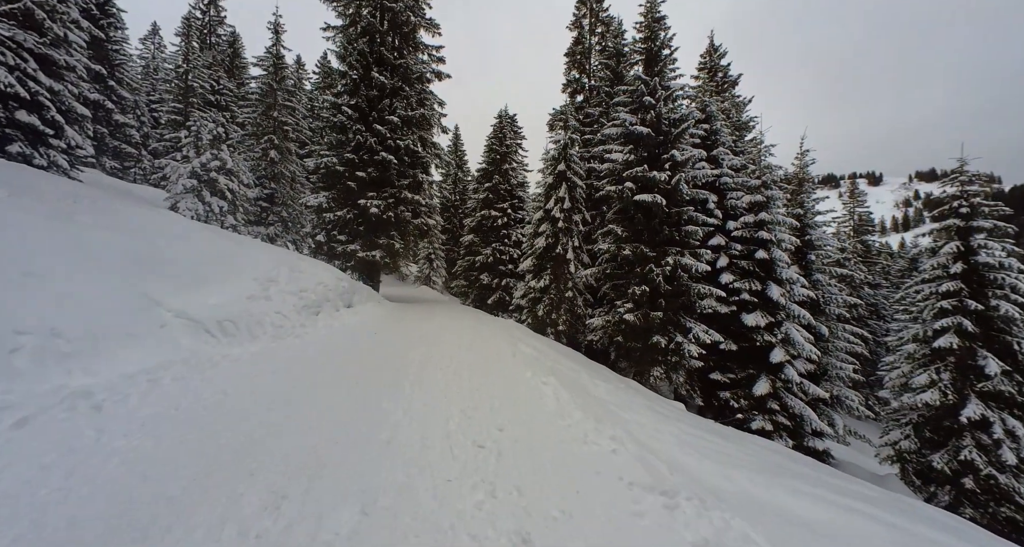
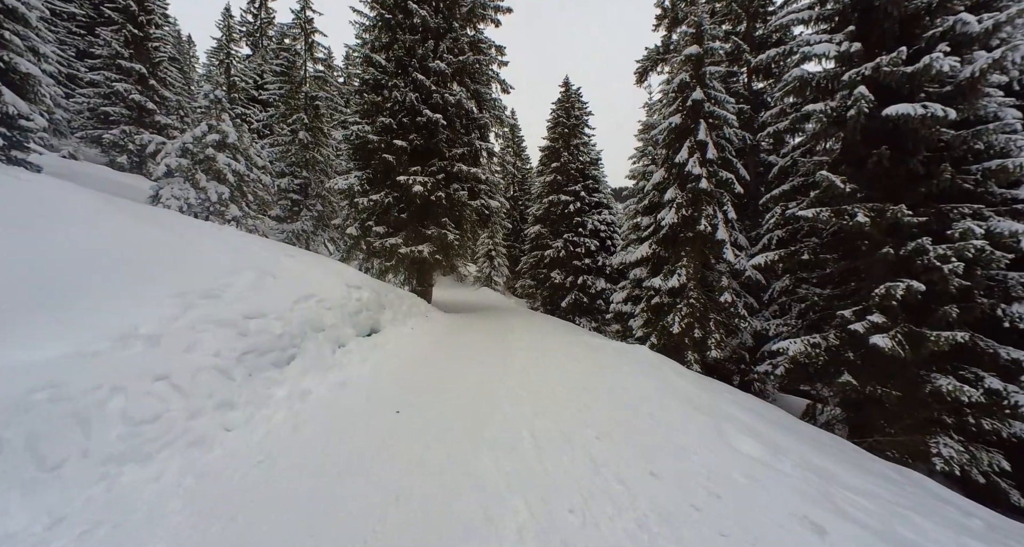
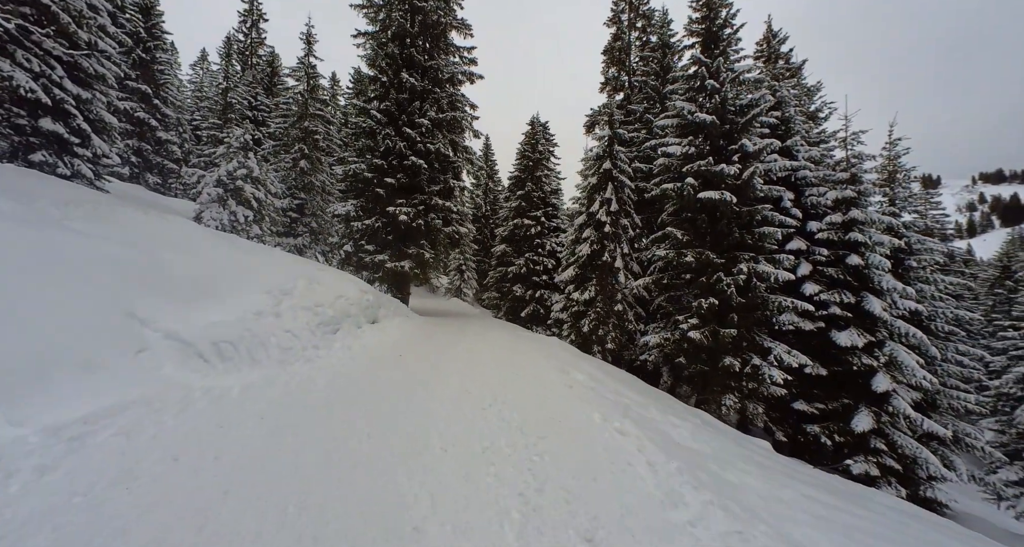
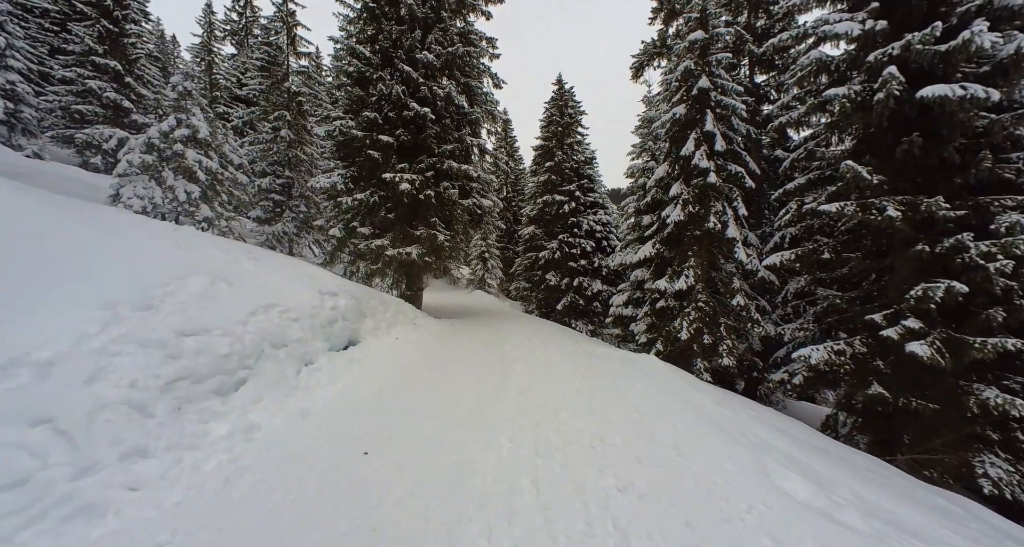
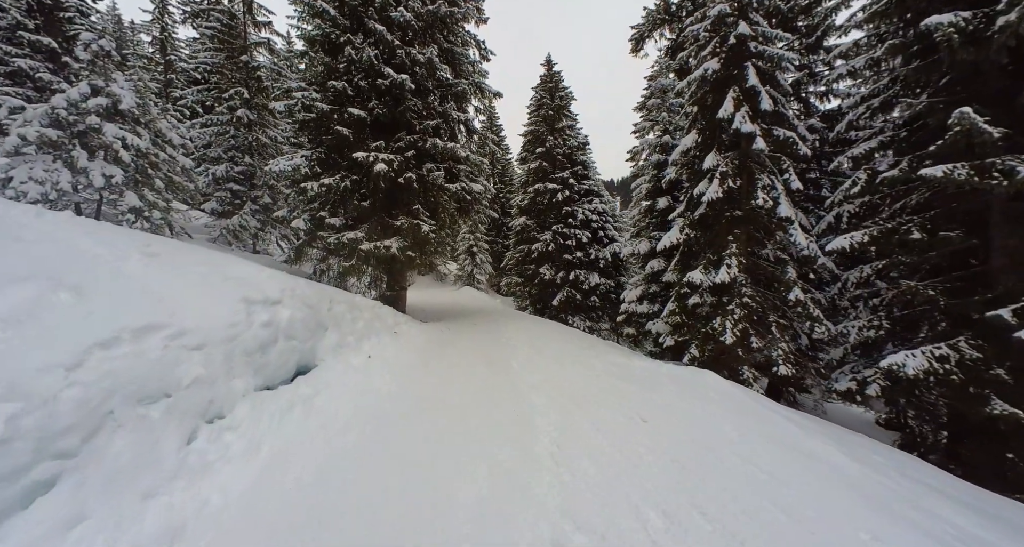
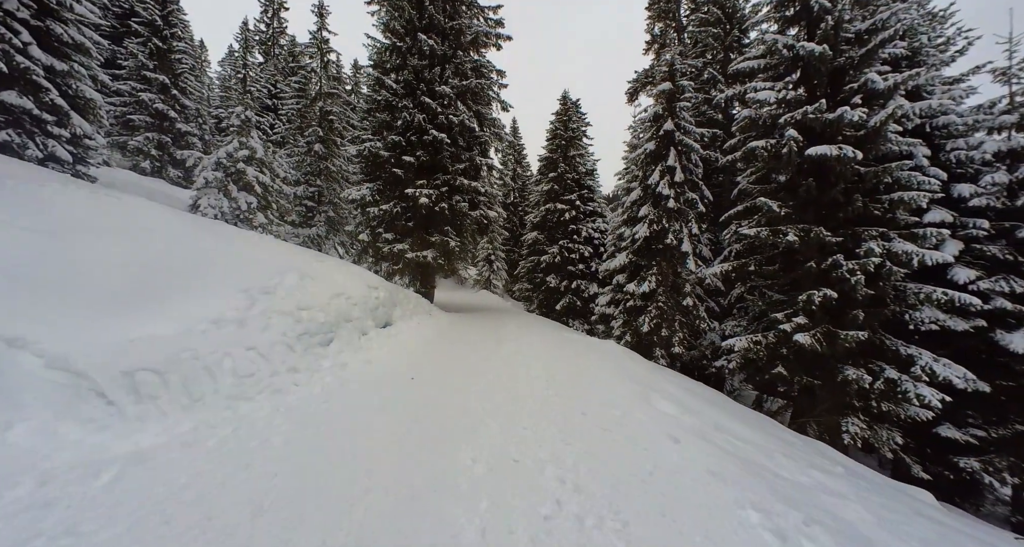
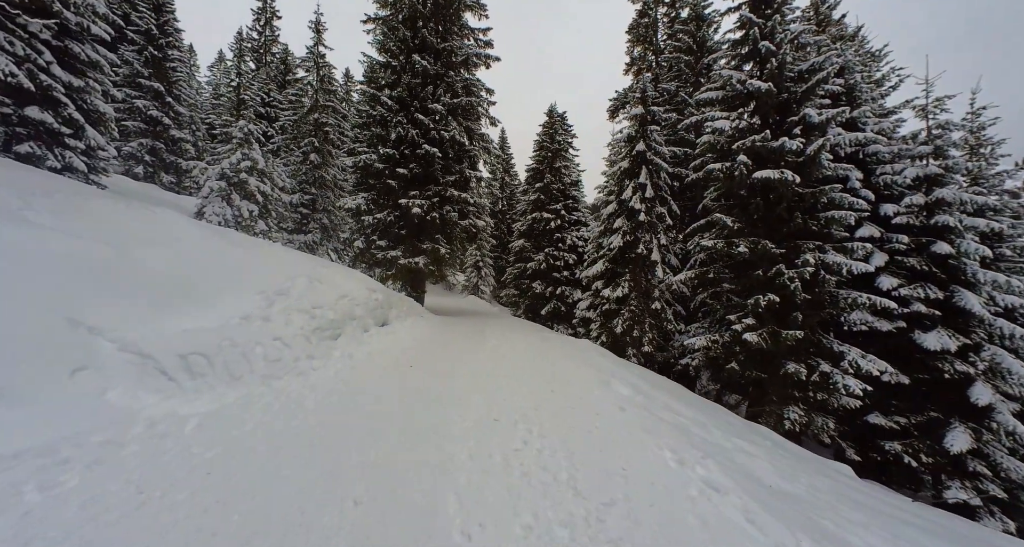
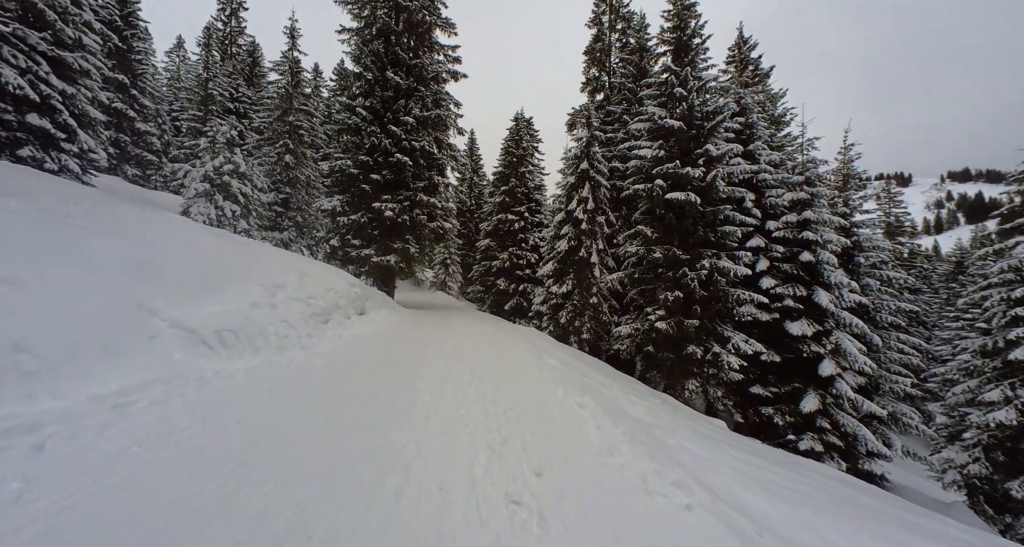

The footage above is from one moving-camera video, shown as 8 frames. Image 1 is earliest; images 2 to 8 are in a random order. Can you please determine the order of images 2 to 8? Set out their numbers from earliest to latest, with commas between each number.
8, 3, 7, 6, 2, 4, 5
